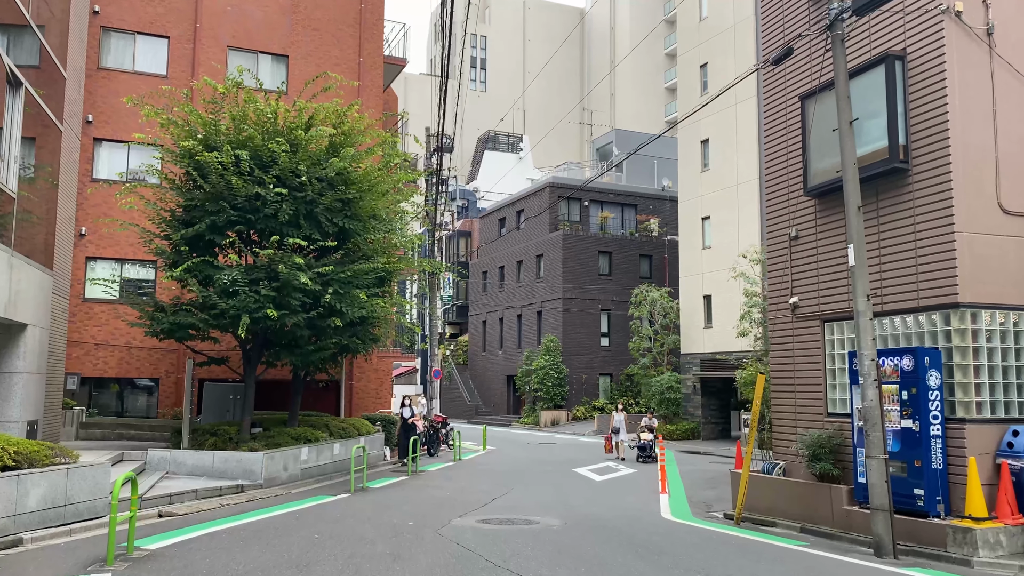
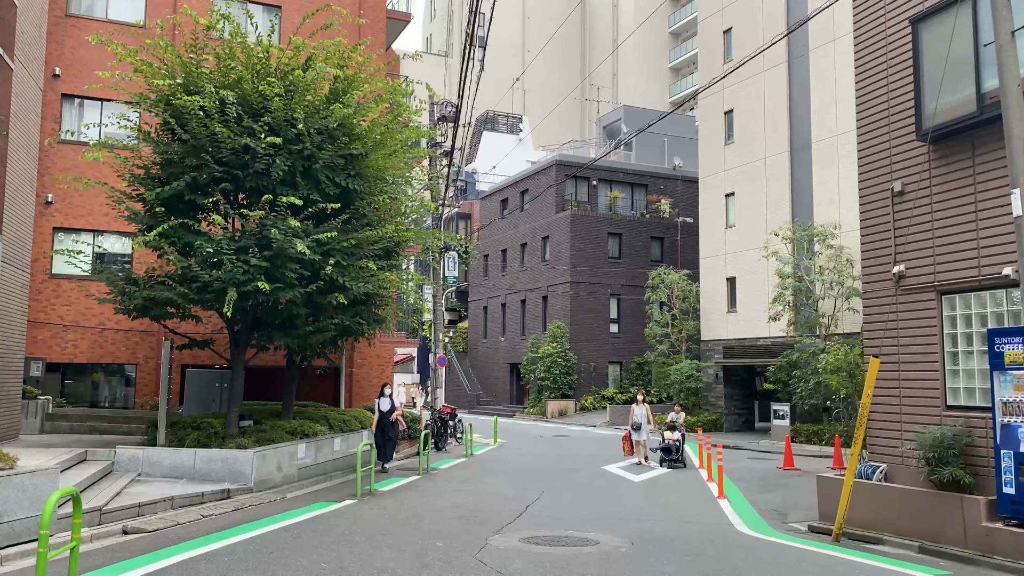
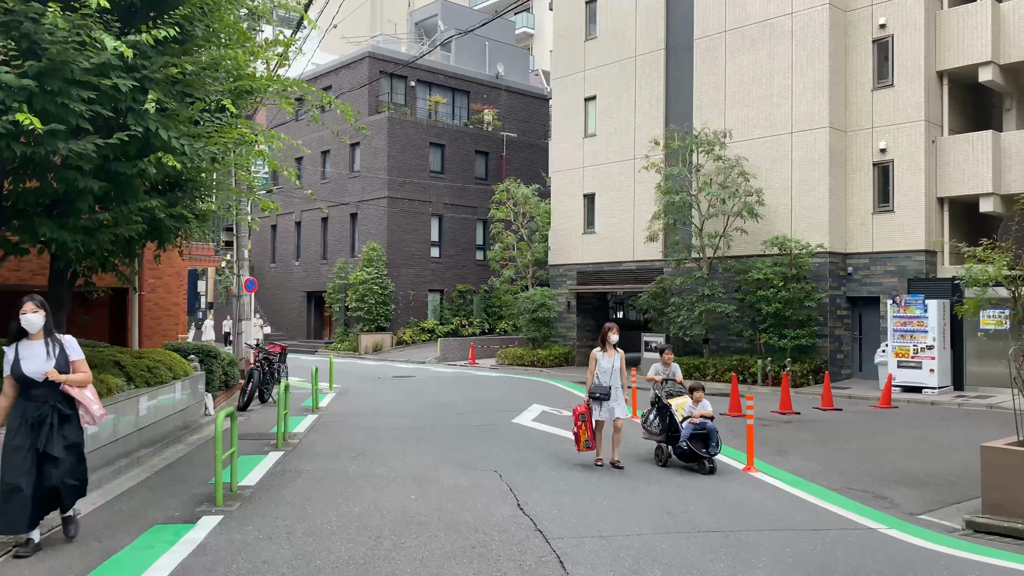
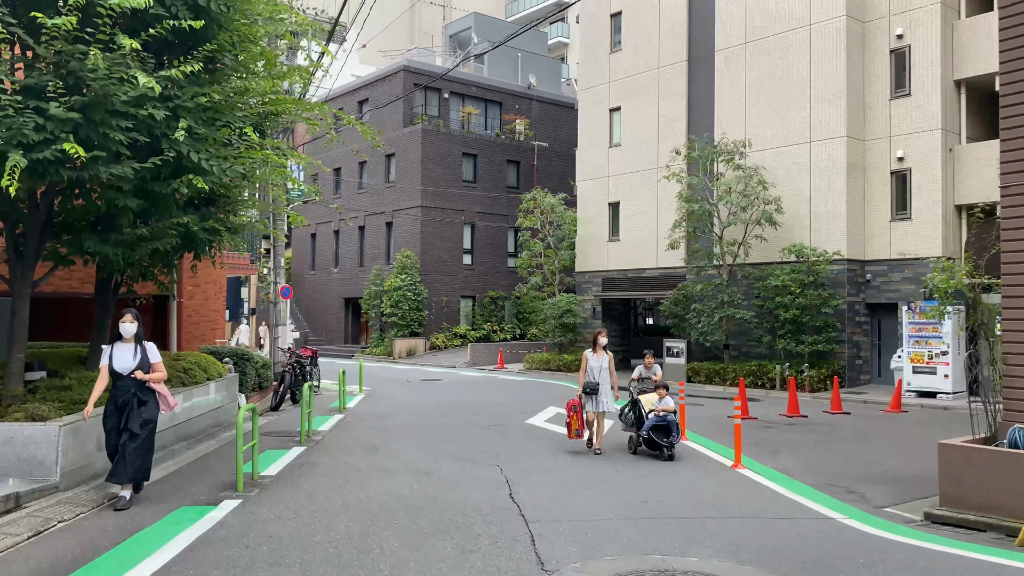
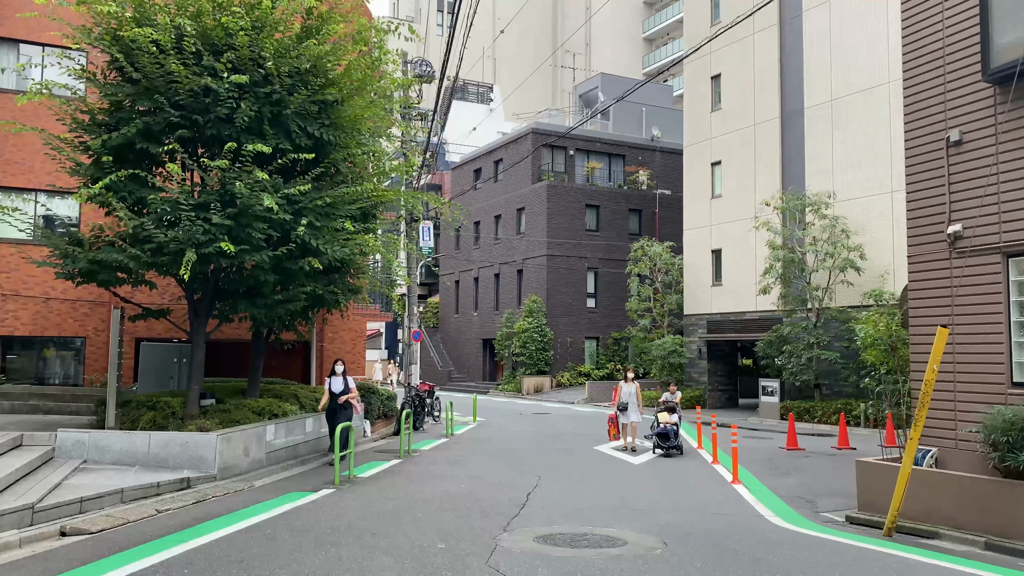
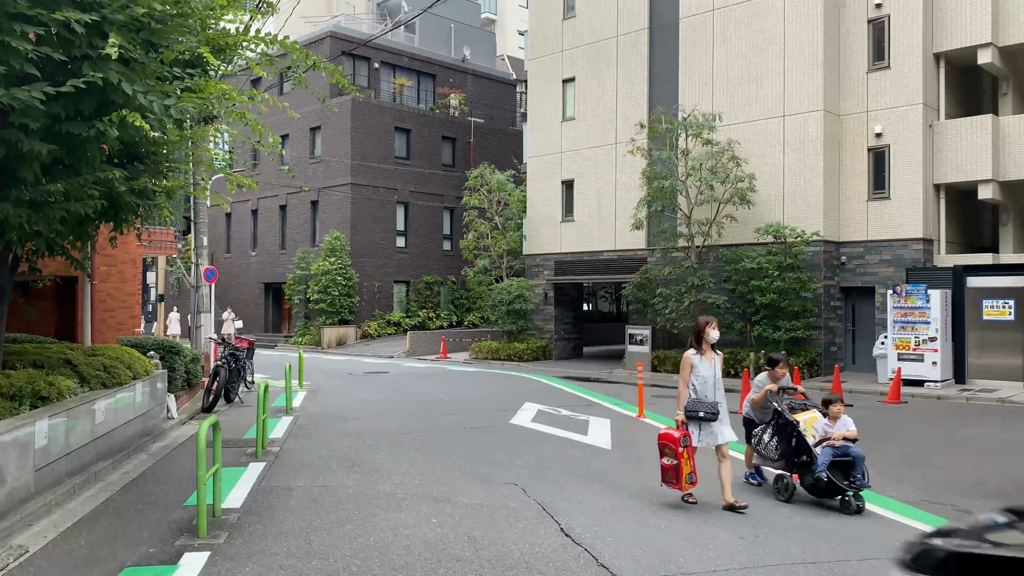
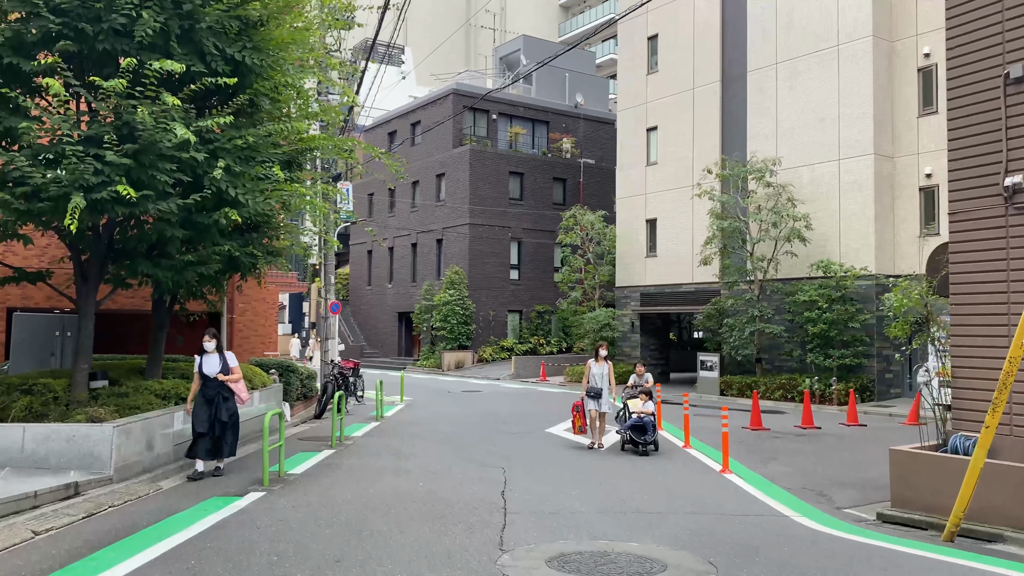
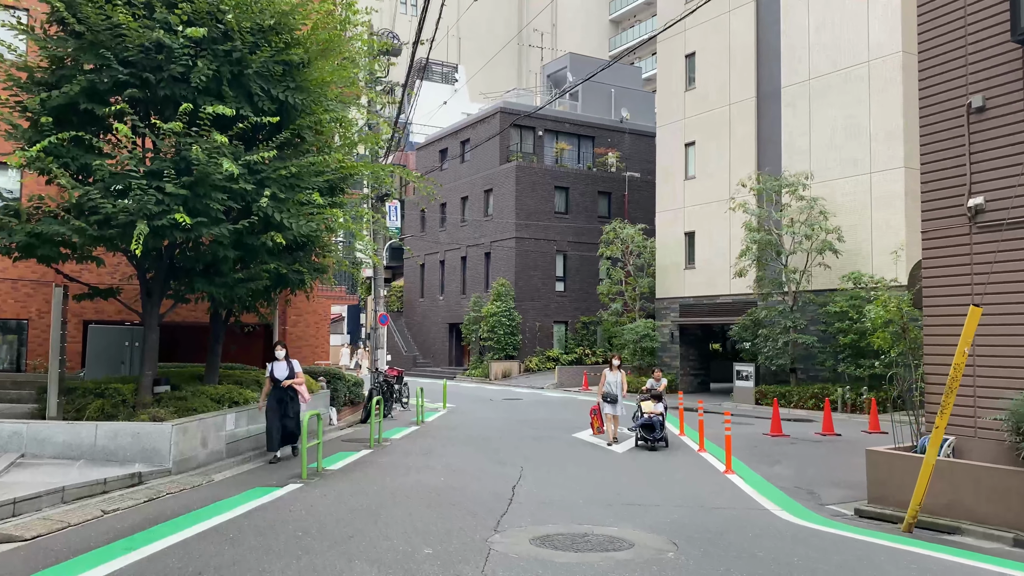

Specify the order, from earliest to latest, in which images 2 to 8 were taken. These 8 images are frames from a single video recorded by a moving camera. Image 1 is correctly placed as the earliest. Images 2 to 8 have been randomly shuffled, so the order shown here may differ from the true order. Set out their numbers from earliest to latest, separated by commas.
2, 5, 8, 7, 4, 3, 6
